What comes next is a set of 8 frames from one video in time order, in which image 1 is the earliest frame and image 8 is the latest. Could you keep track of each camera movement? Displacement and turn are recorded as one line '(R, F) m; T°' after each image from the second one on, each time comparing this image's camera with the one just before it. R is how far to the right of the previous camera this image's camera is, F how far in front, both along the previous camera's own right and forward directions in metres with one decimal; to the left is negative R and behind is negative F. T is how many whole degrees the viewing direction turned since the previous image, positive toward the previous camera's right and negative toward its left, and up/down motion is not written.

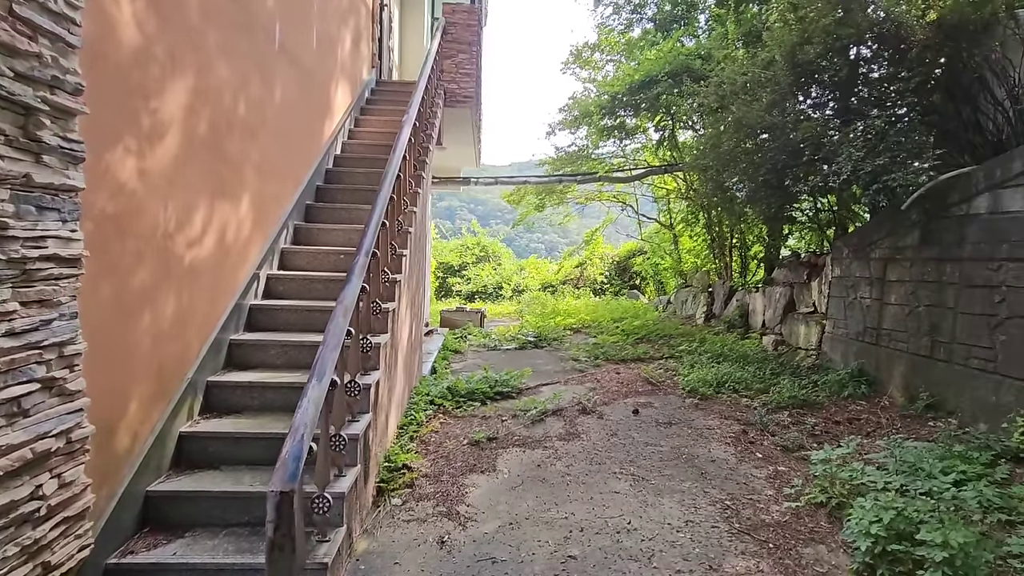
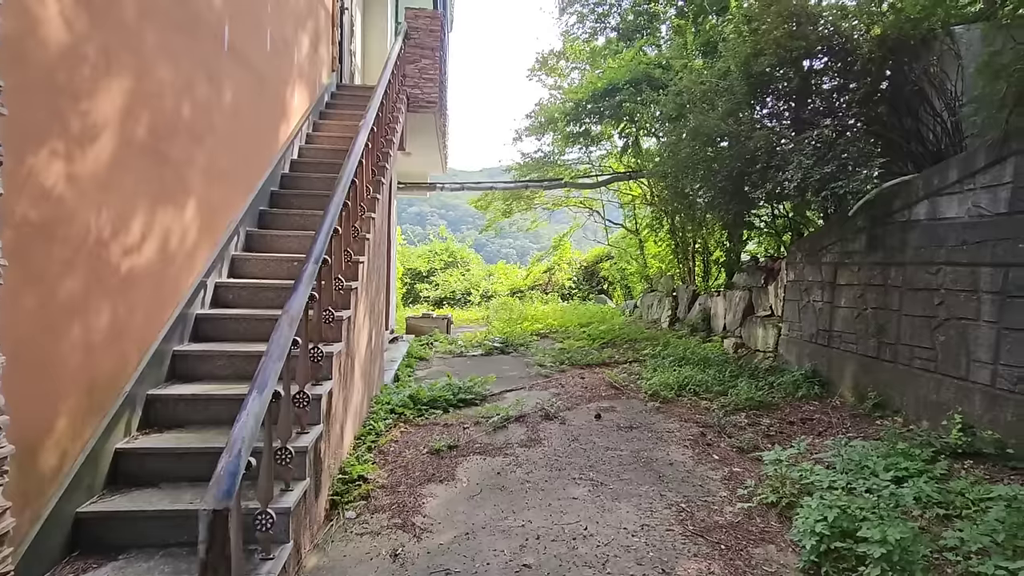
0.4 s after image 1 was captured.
(+0.1, 0.0) m; +3°
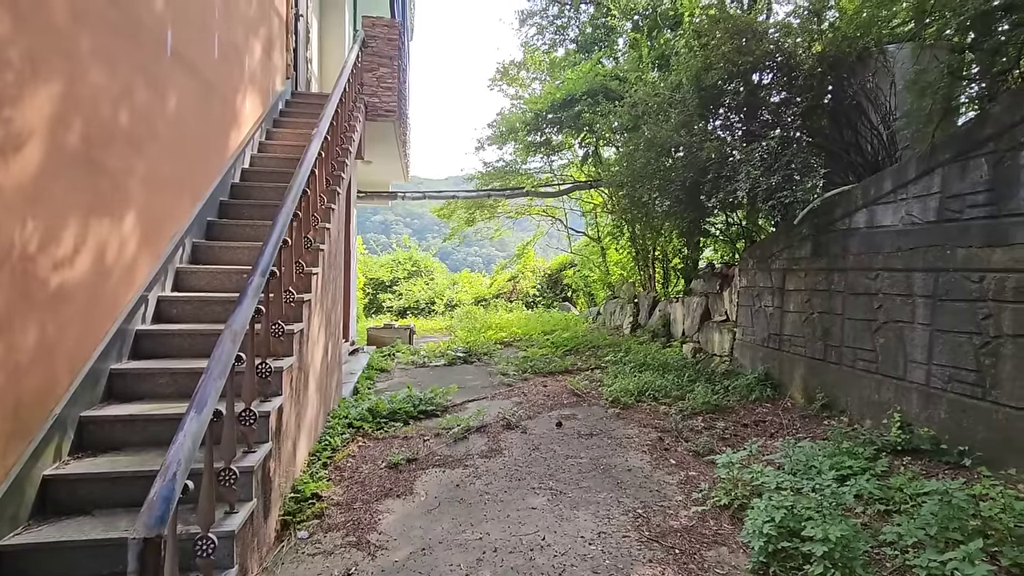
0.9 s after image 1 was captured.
(+0.1, 0.0) m; +4°
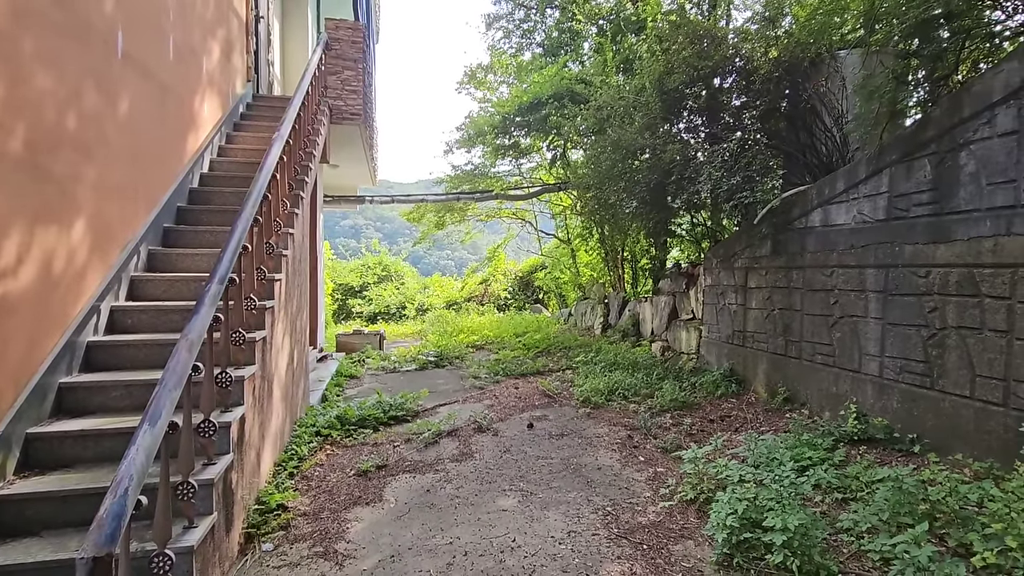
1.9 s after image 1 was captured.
(0.0, 0.0) m; +3°
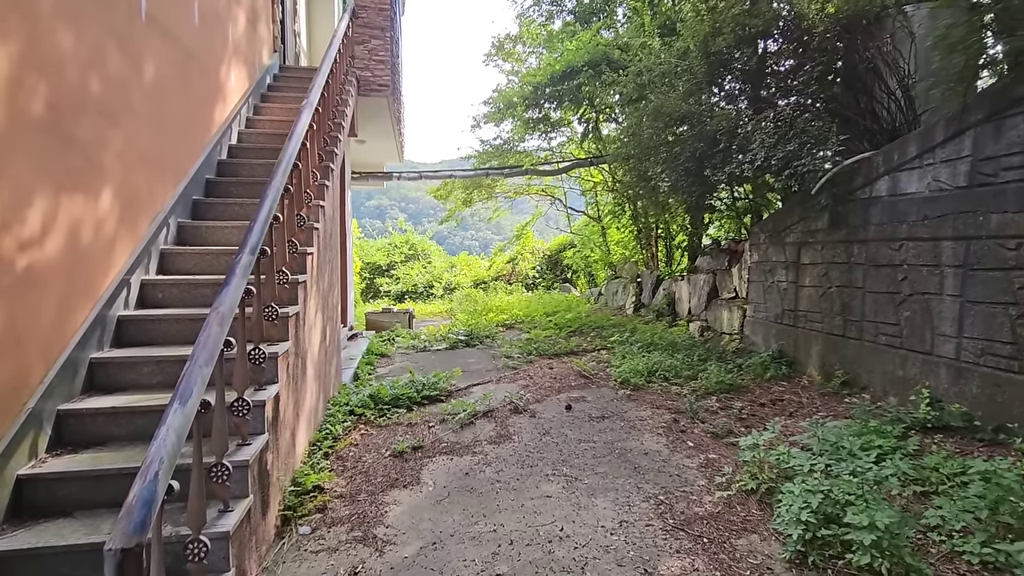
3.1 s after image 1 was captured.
(-0.1, +0.2) m; -3°
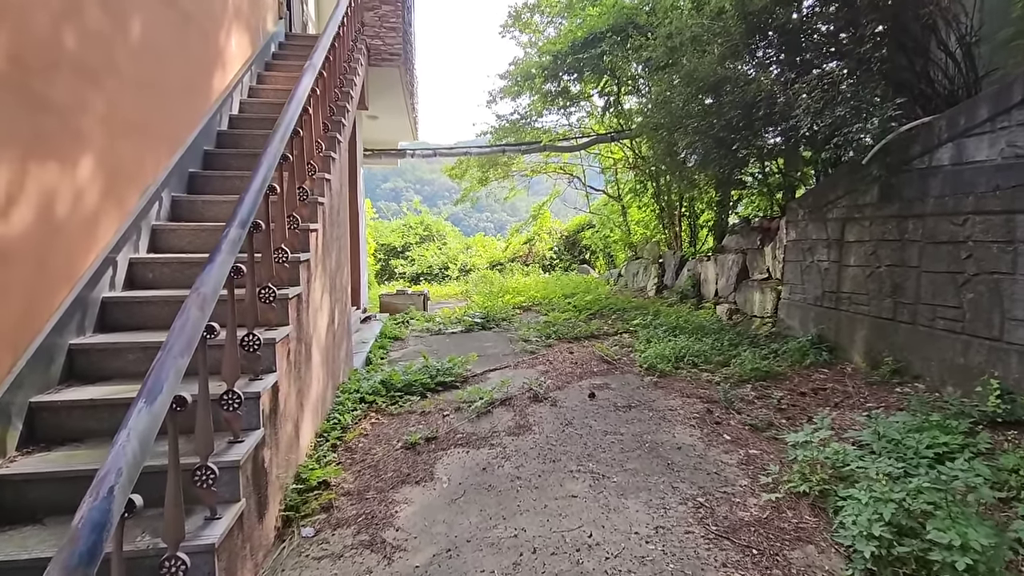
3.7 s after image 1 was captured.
(0.0, +0.3) m; -2°
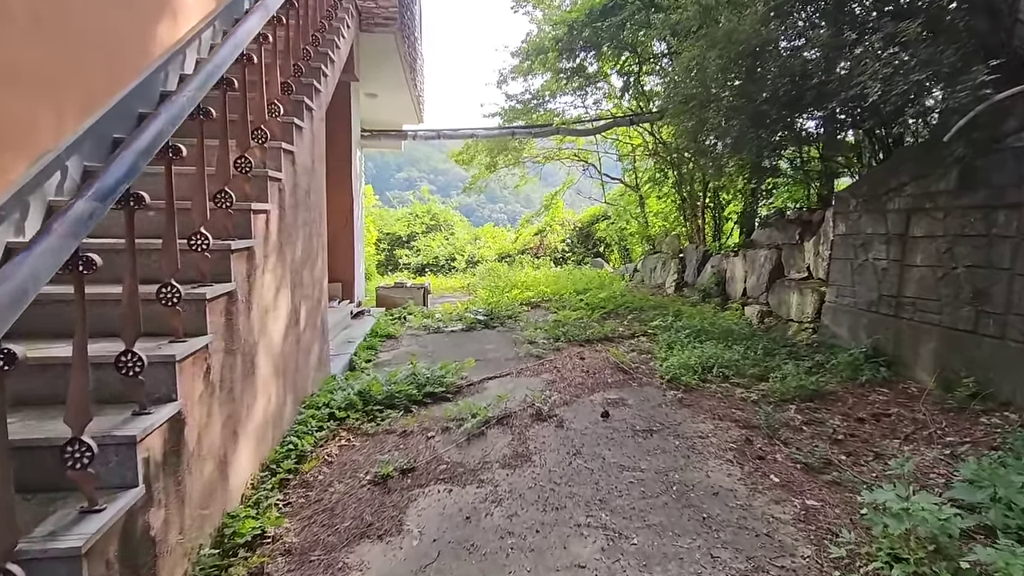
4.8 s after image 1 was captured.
(+0.1, +0.6) m; -1°
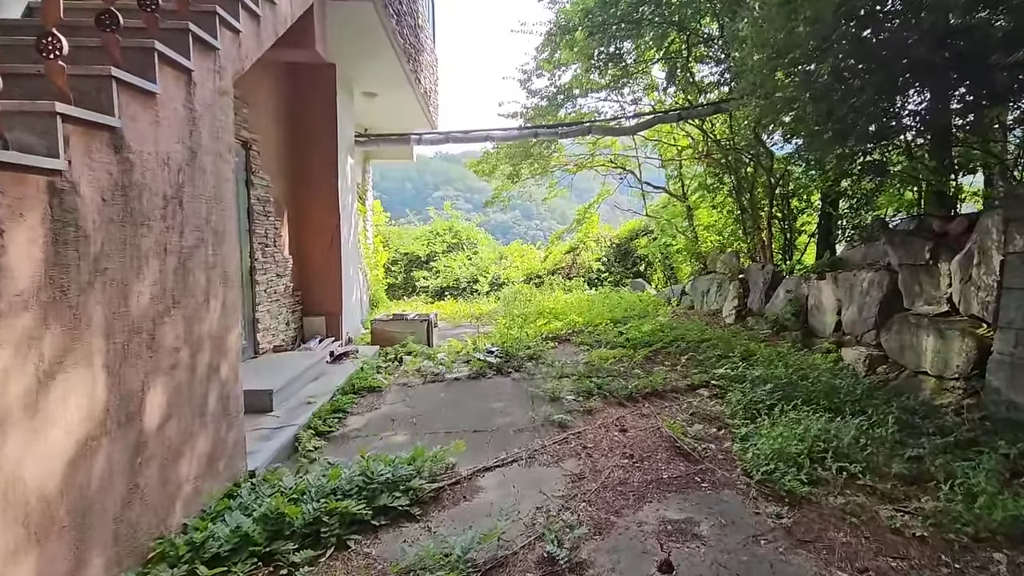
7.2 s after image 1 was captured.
(+0.2, +1.2) m; -4°
